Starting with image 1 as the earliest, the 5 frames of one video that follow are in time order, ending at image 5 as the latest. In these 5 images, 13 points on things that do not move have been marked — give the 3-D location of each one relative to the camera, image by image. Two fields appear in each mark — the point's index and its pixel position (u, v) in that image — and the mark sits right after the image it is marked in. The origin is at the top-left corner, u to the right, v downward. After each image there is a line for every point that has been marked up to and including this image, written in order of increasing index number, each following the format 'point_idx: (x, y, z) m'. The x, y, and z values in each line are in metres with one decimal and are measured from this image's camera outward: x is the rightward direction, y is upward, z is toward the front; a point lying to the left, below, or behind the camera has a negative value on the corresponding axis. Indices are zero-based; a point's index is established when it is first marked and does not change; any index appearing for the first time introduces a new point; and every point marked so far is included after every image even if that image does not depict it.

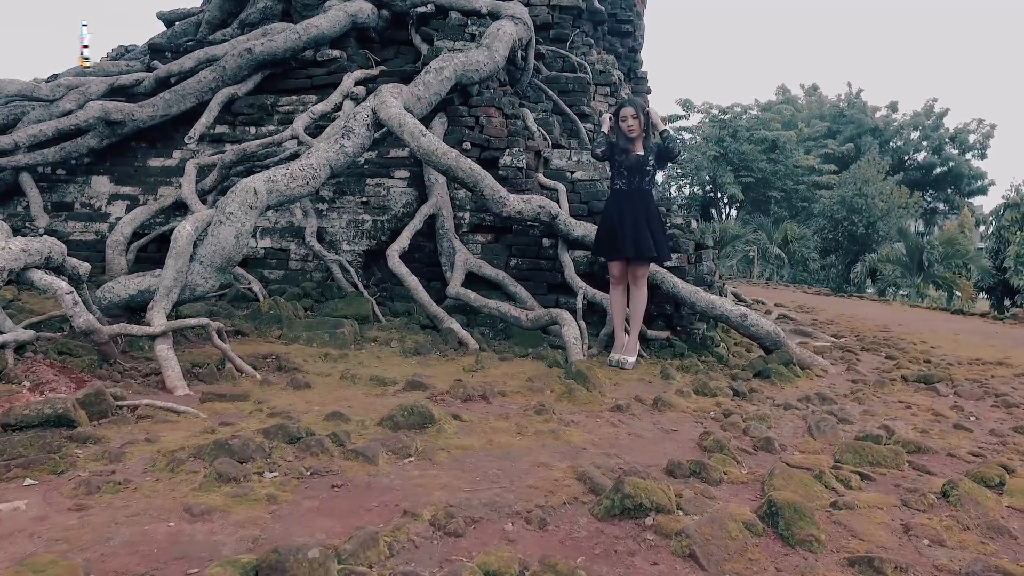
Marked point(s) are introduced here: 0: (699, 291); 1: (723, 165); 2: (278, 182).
0: (+1.3, 0.0, +4.5) m
1: (+6.3, +3.6, +18.4) m
2: (-1.5, +0.7, +4.0) m
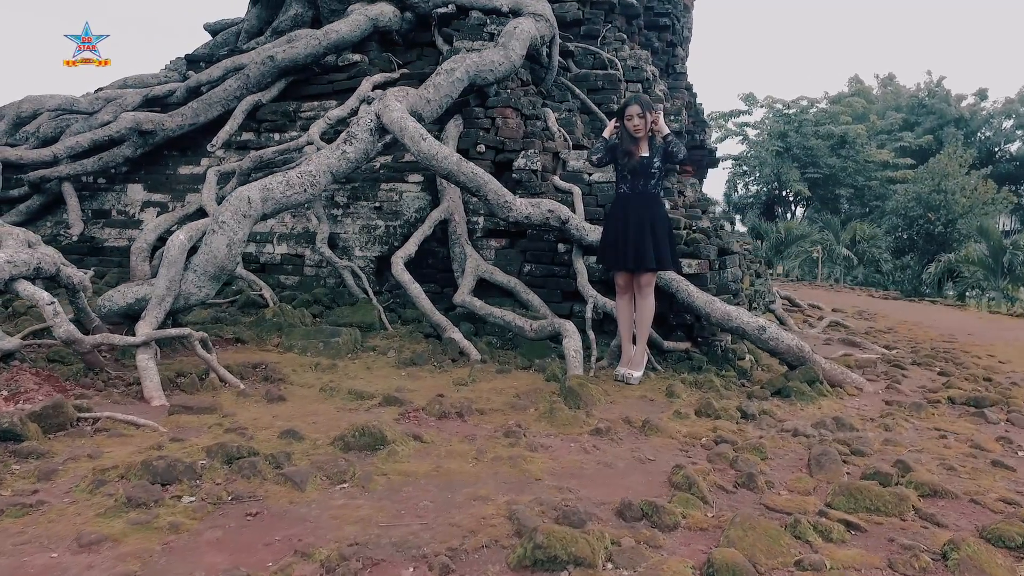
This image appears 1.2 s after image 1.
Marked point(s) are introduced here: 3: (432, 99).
0: (+1.3, -0.1, +4.1) m
1: (+7.8, +3.6, +17.5) m
2: (-1.5, +0.6, +3.9) m
3: (-0.6, +1.5, +4.9) m
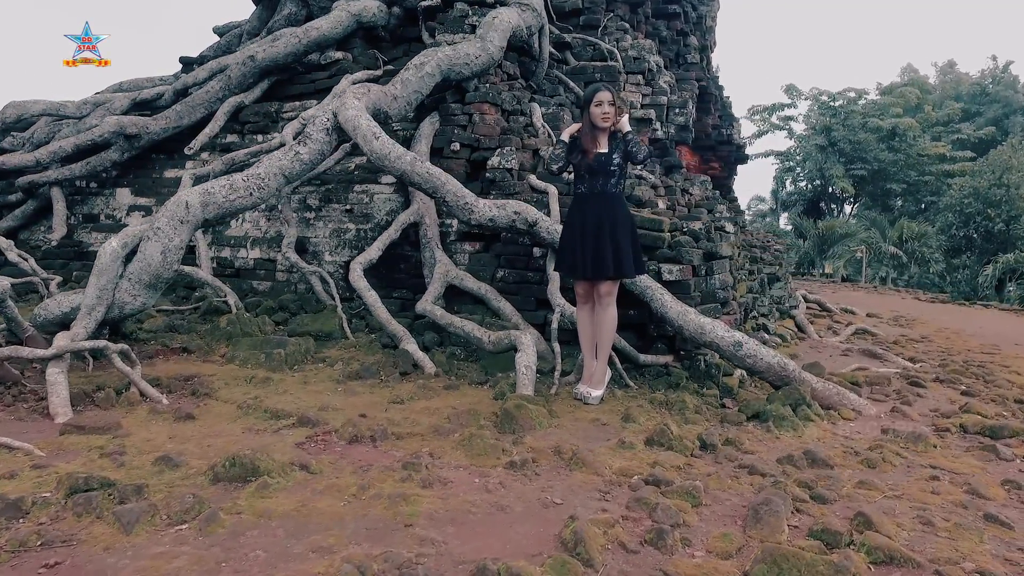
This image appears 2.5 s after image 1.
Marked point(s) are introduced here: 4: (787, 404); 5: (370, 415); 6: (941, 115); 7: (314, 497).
0: (+1.1, -0.2, +3.7) m
1: (+8.5, +3.5, +16.5) m
2: (-1.8, +0.6, +3.8) m
3: (-0.8, +1.4, +4.6) m
4: (+1.5, -0.6, +3.4) m
5: (-0.7, -0.6, +3.1) m
6: (+12.3, +5.0, +17.7) m
7: (-0.7, -0.7, +2.2) m
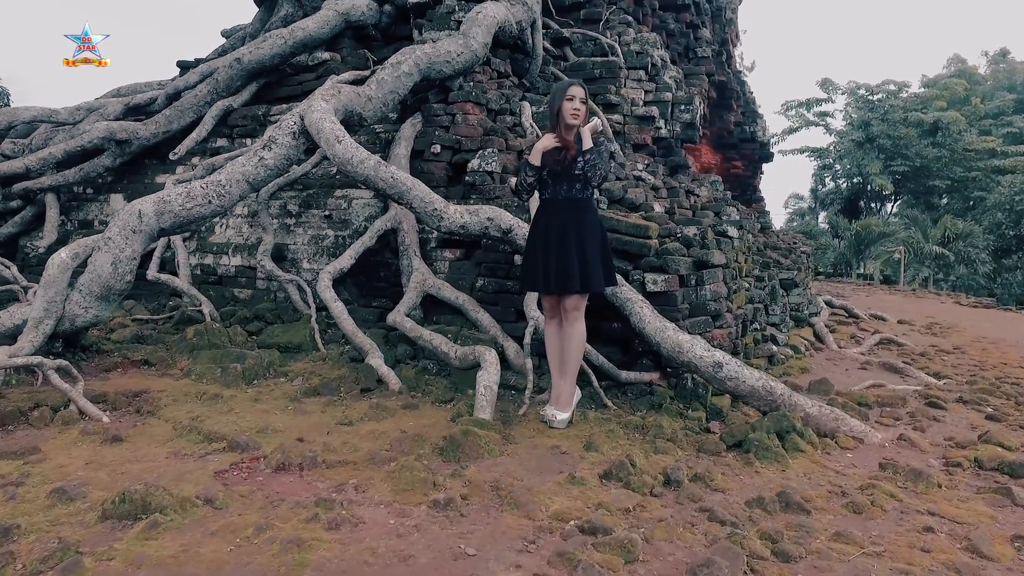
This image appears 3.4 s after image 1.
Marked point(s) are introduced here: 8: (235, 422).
0: (+0.9, -0.2, +3.4) m
1: (+9.1, +3.4, +15.7) m
2: (-2.0, +0.5, +3.6) m
3: (-1.0, +1.4, +4.4) m
4: (+1.3, -0.7, +3.1) m
5: (-0.9, -0.7, +2.9) m
6: (+12.9, +4.9, +16.7) m
7: (-1.0, -0.8, +2.0) m
8: (-1.4, -0.7, +3.1) m
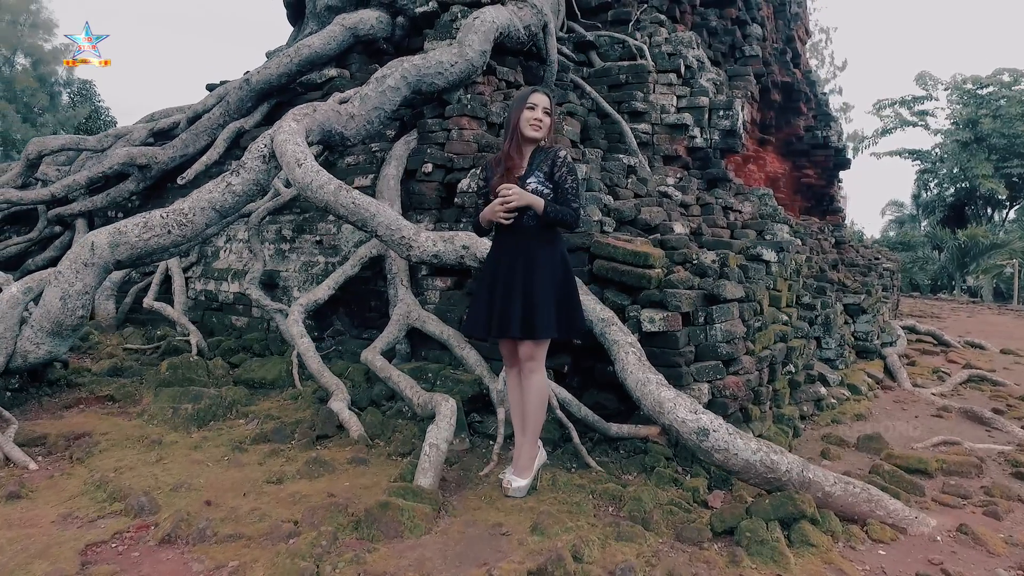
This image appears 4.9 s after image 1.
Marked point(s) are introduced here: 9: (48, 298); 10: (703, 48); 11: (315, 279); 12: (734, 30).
0: (+0.7, -0.4, +2.8) m
1: (+10.5, +3.0, +13.9) m
2: (-2.1, +0.3, +3.4) m
3: (-1.0, +1.2, +4.1) m
4: (+1.0, -0.9, +2.4) m
5: (-1.2, -0.9, +2.6) m
6: (+14.4, +4.4, +14.4) m
7: (-1.4, -1.0, +1.7) m
8: (-1.6, -0.8, +2.8) m
9: (-2.5, 0.0, +3.3) m
10: (+1.7, +2.2, +5.6) m
11: (-1.4, +0.1, +4.5) m
12: (+2.3, +2.6, +6.2) m
